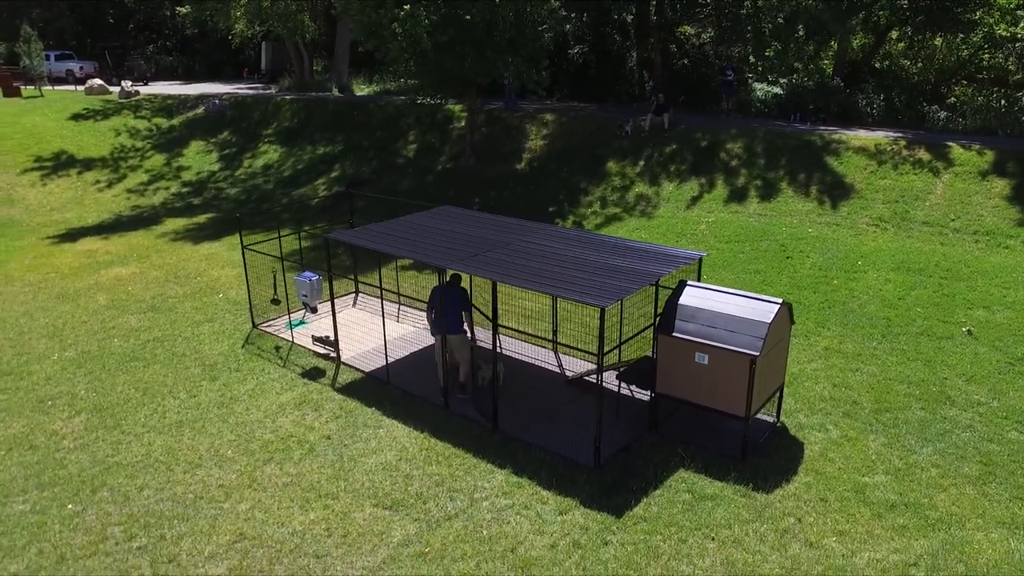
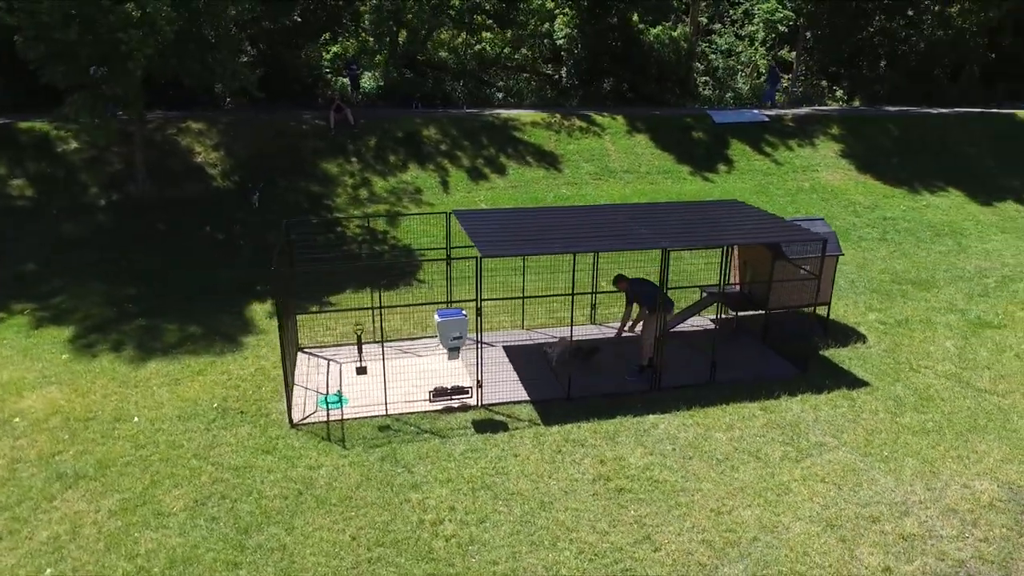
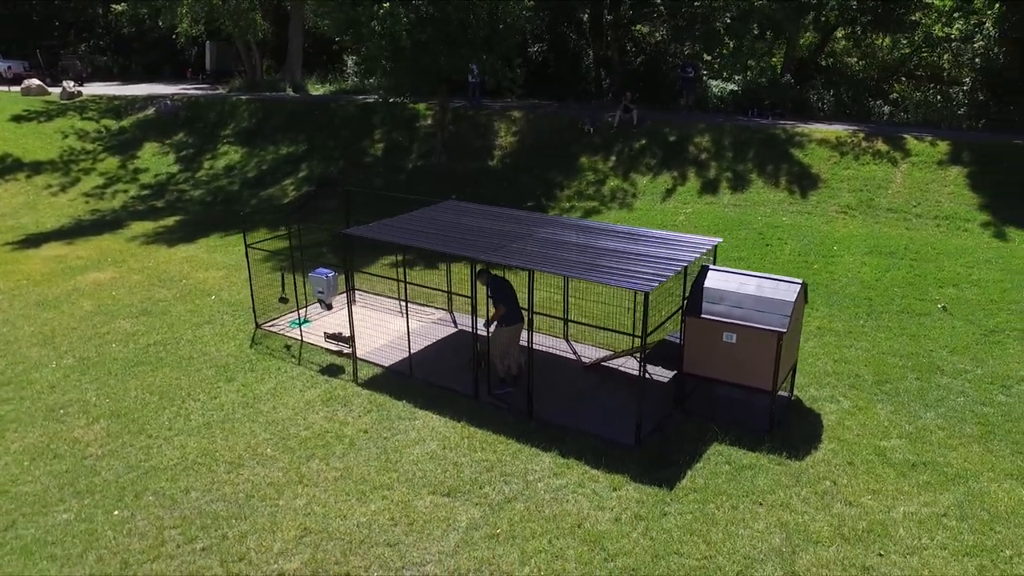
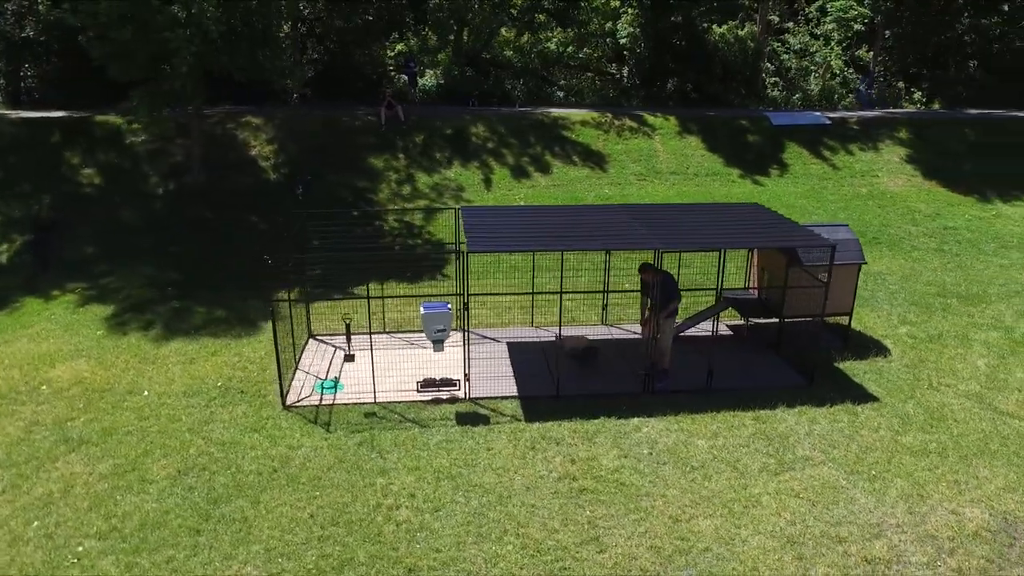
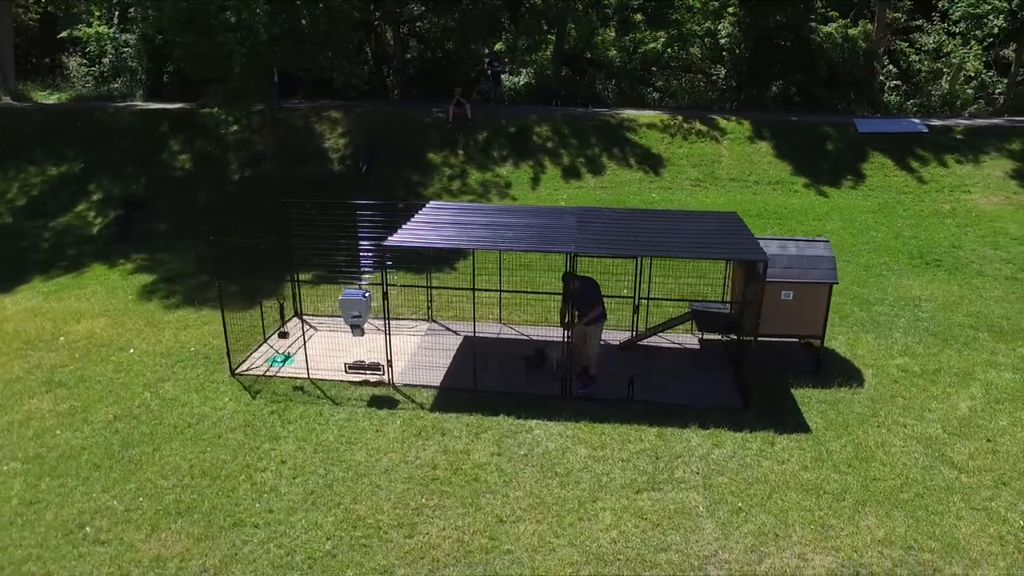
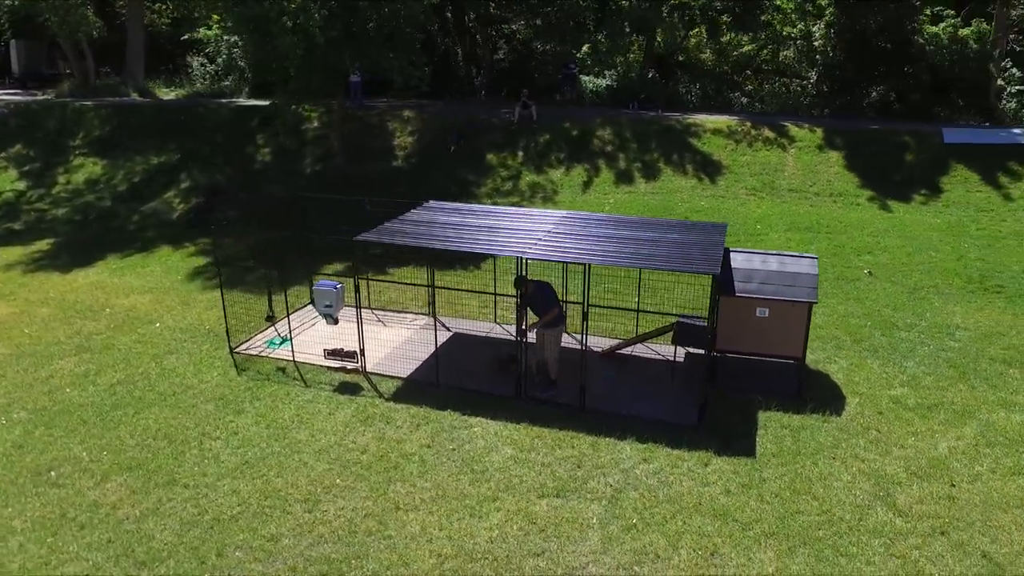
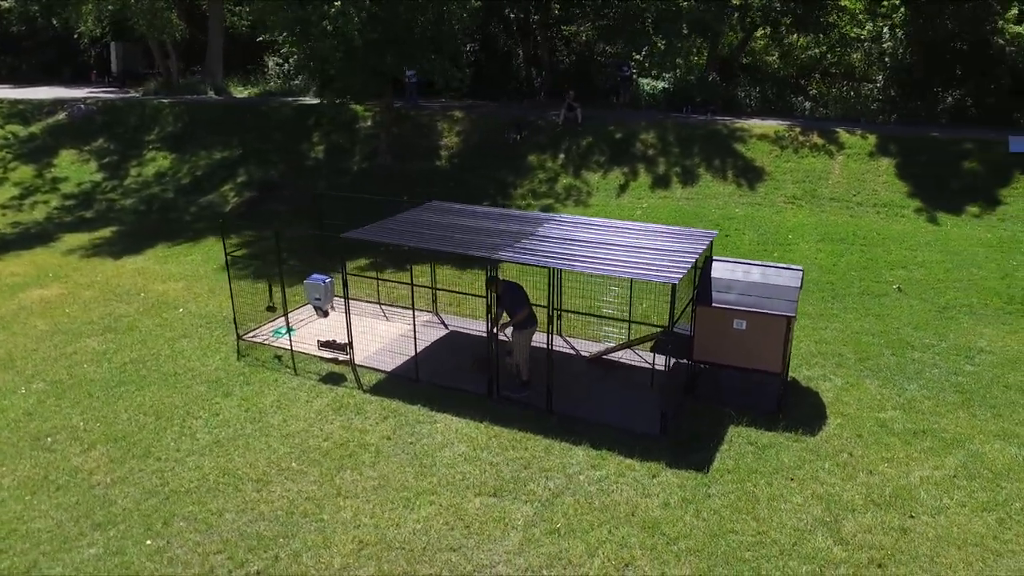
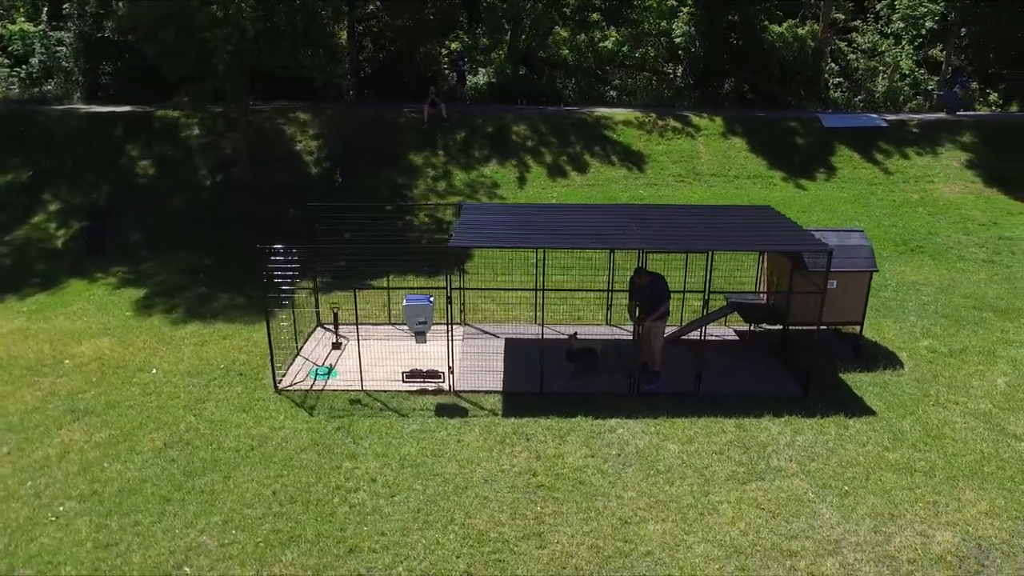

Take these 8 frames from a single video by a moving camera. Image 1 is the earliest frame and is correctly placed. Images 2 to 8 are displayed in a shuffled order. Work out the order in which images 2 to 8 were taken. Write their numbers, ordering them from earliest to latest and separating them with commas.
3, 7, 6, 5, 8, 4, 2
